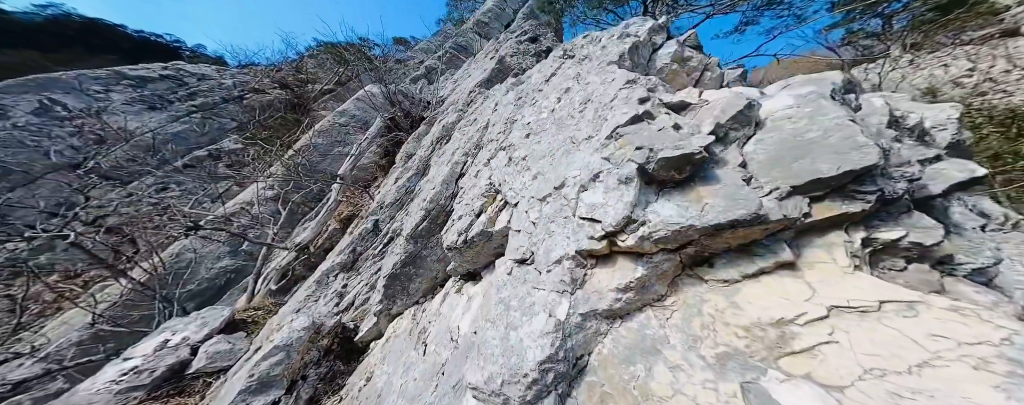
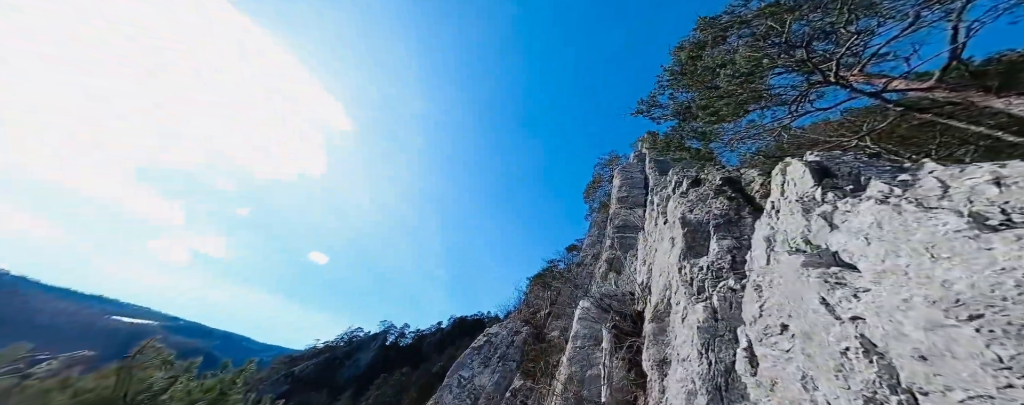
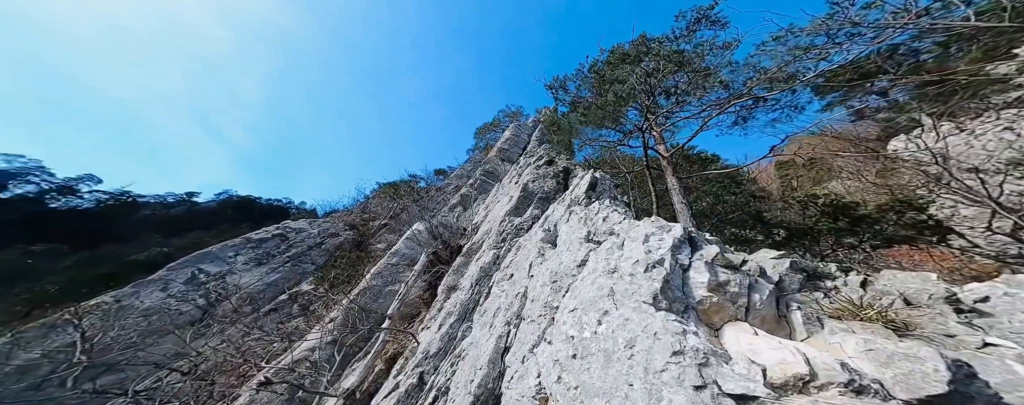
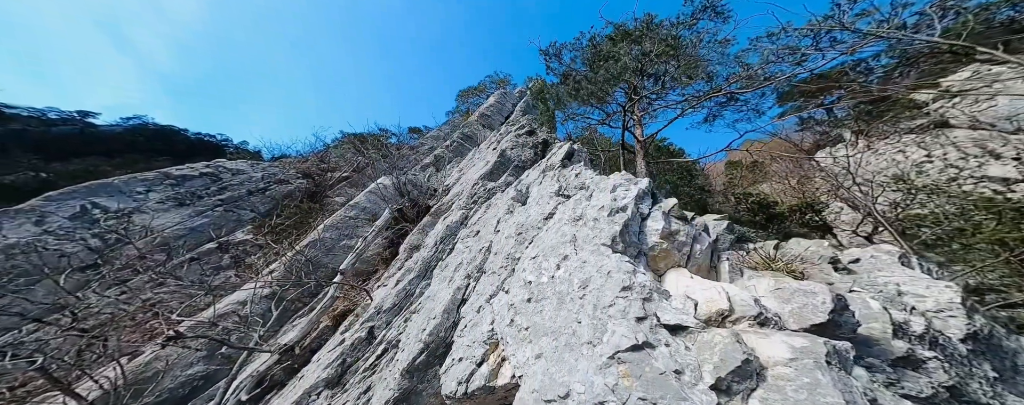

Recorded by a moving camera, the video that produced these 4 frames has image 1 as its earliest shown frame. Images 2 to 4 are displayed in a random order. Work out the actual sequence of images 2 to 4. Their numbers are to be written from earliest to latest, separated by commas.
4, 3, 2
